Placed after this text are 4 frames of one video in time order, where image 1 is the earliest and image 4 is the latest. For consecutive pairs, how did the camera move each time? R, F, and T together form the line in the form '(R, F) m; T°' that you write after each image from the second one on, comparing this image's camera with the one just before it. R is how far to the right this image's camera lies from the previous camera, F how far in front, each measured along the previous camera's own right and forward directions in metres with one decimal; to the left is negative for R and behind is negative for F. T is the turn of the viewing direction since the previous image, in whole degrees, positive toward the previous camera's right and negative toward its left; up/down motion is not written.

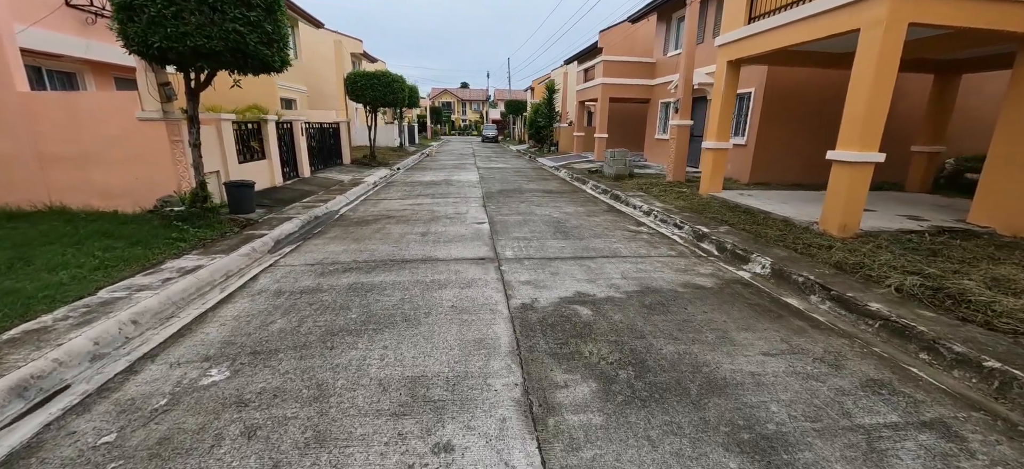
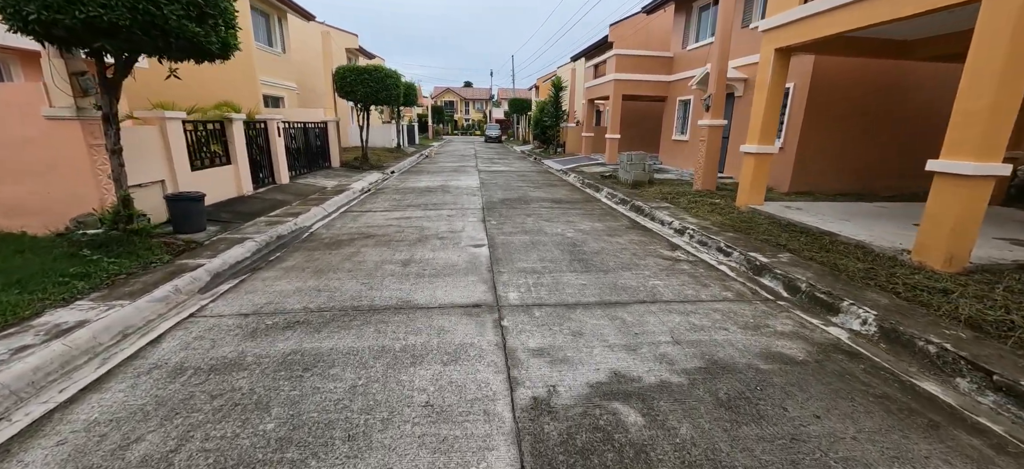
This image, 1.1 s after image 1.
(0.0, +1.3) m; 0°
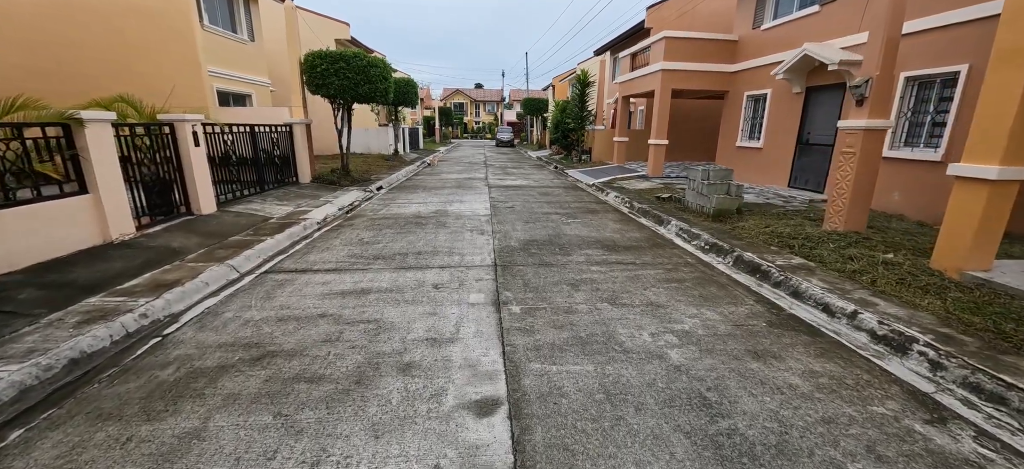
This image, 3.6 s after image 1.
(-0.2, +3.1) m; -1°
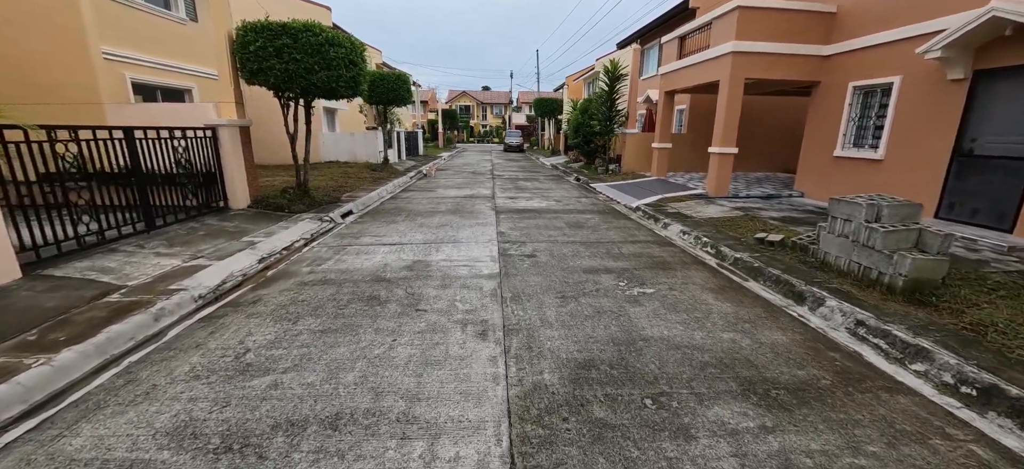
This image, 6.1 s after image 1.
(-0.2, +2.9) m; -1°
